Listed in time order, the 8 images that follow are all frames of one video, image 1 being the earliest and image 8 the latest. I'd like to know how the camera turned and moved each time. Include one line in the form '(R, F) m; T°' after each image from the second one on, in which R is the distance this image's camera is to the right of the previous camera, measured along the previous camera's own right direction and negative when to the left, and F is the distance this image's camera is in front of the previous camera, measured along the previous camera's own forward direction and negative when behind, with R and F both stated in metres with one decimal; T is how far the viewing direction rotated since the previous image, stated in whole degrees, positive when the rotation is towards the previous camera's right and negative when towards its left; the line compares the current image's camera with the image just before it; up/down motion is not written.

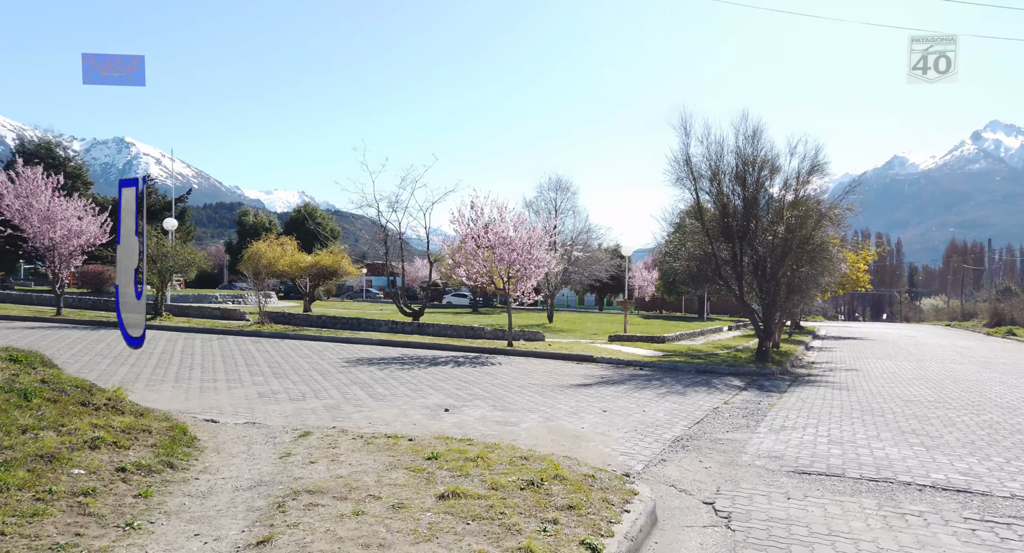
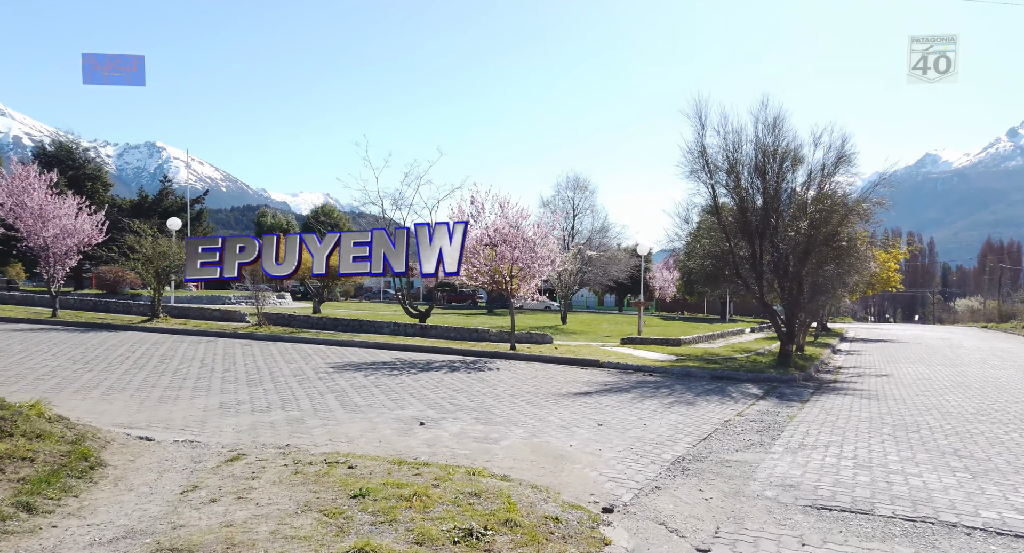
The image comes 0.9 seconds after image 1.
(+0.5, +1.1) m; -2°
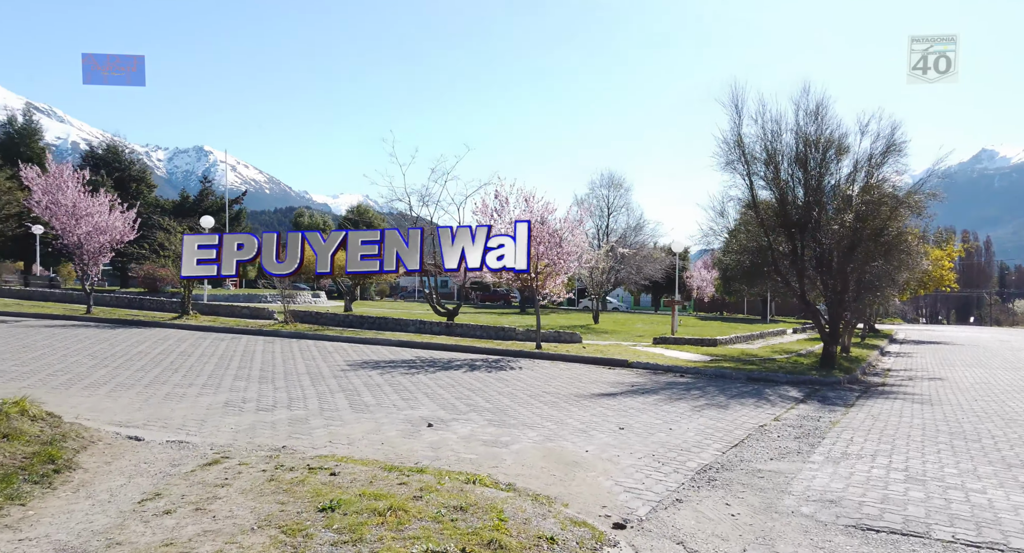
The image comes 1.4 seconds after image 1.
(+0.3, +0.6) m; -3°
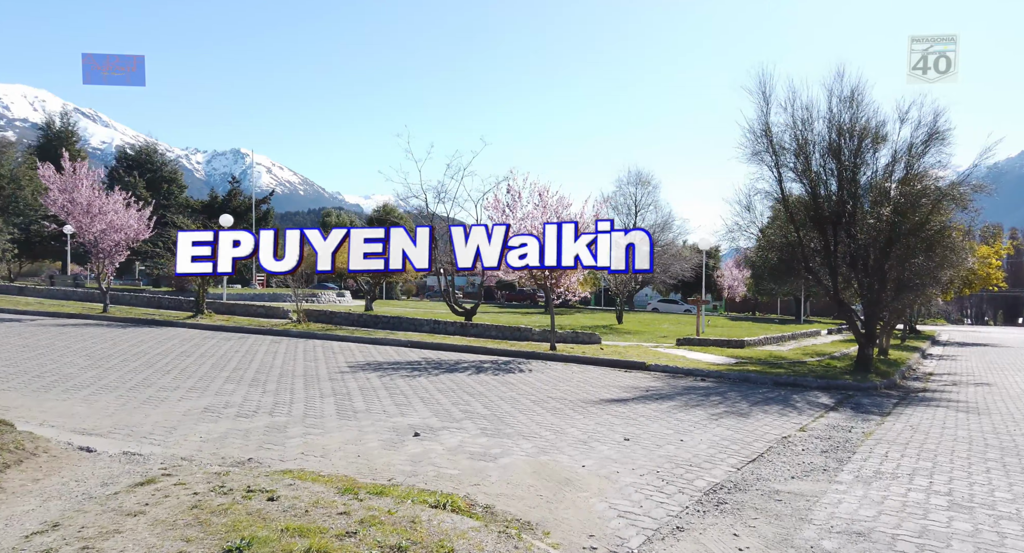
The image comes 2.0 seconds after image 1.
(+0.4, +0.8) m; -2°
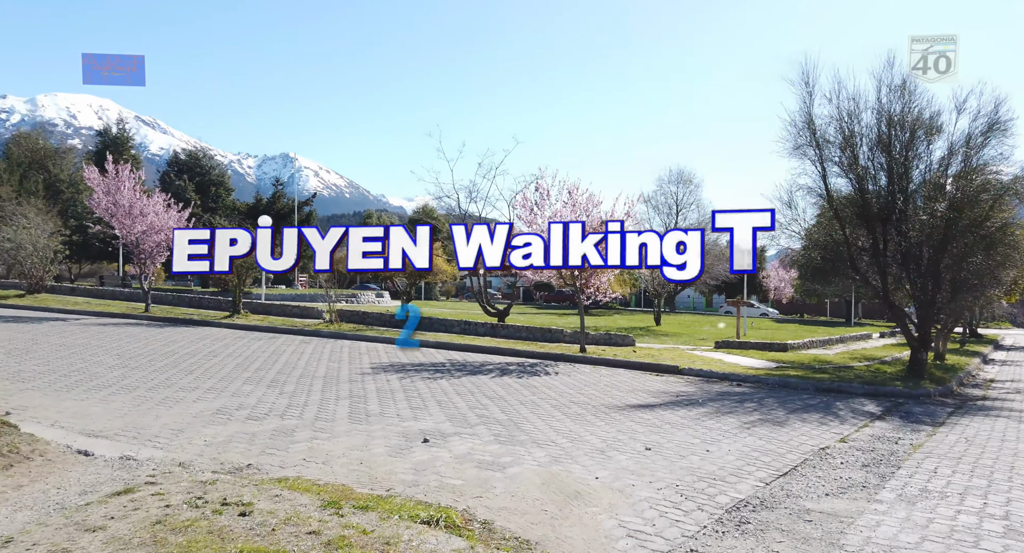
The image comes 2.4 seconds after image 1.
(+0.3, +0.4) m; -3°
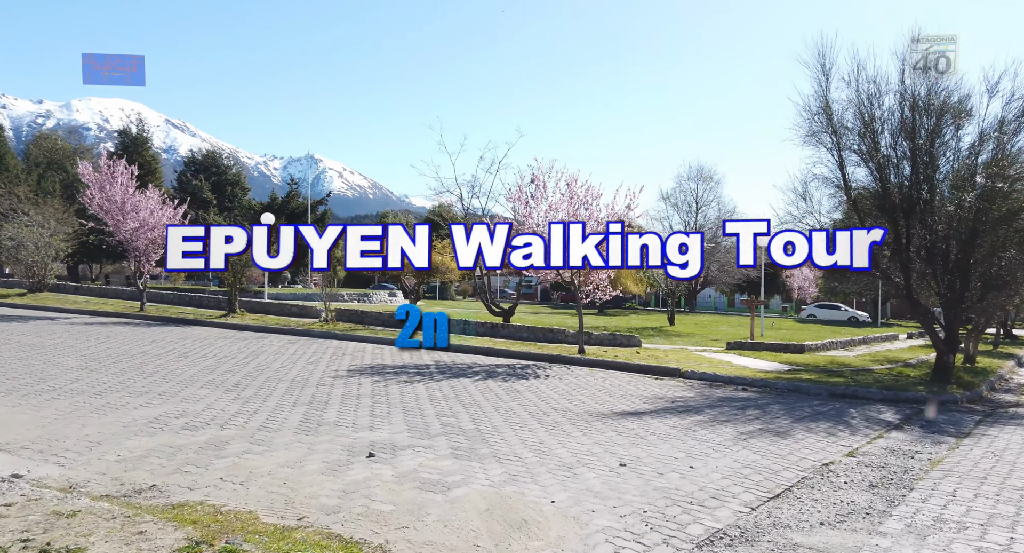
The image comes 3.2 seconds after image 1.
(+0.6, +0.9) m; -2°
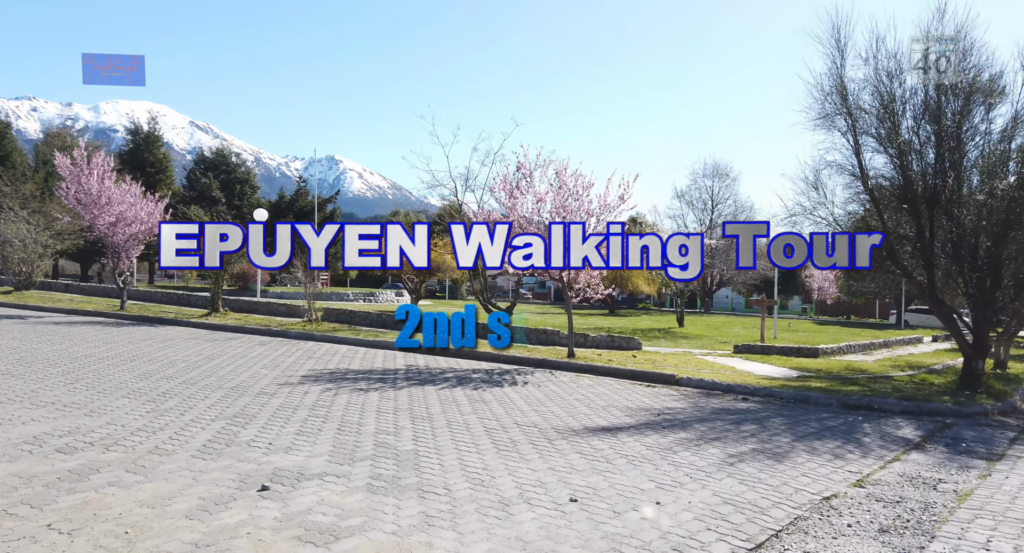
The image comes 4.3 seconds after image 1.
(+0.7, +1.3) m; -2°
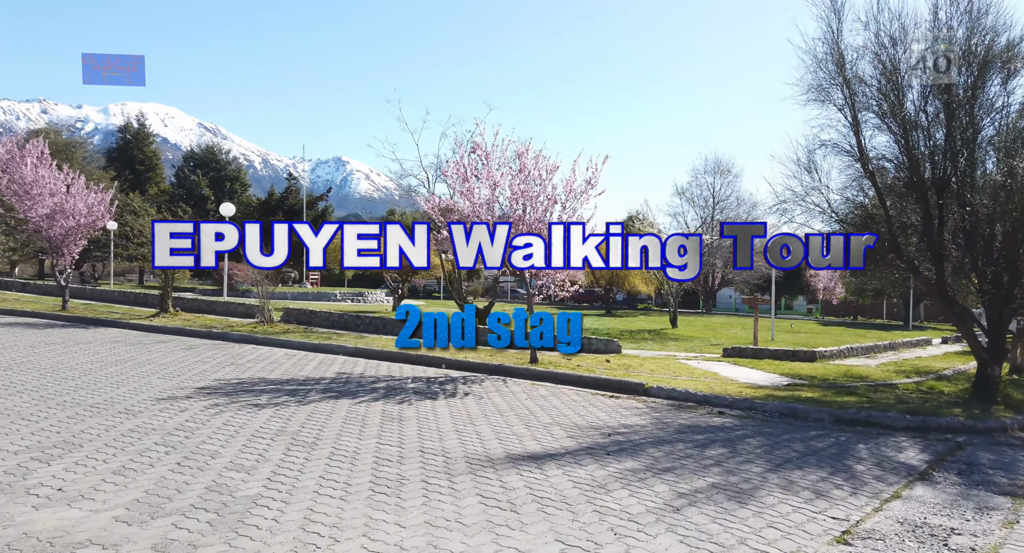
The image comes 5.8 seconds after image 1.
(+1.0, +1.7) m; -1°
